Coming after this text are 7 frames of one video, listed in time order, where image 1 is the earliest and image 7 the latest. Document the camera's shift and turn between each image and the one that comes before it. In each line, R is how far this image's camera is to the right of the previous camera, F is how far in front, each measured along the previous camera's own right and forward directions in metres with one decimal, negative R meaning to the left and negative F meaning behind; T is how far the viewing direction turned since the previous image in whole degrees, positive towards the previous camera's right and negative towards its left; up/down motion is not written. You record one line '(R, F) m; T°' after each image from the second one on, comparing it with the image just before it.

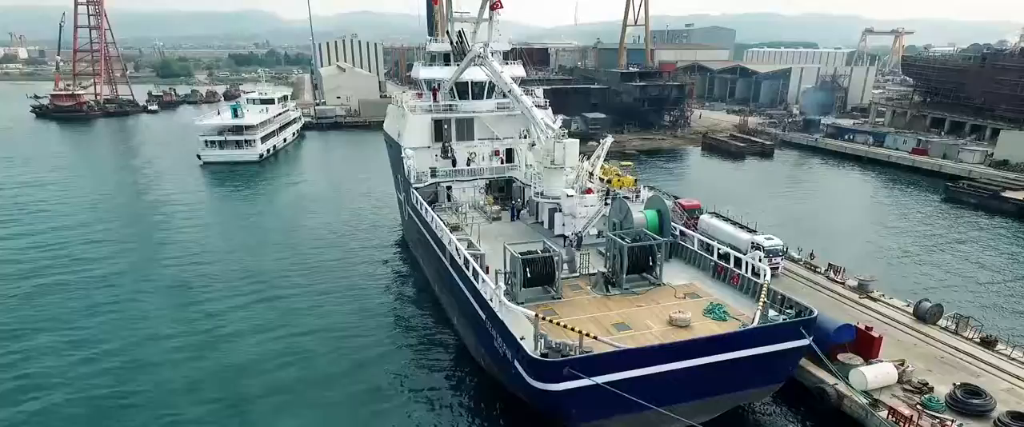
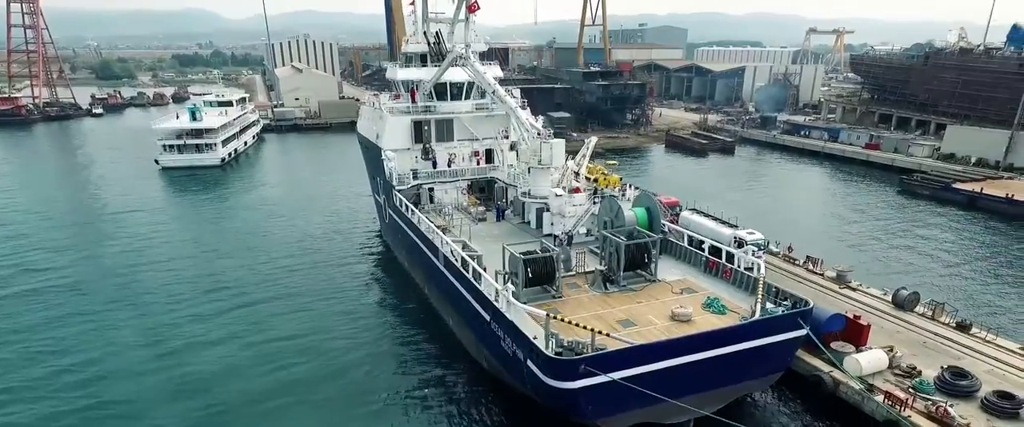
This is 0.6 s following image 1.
(-0.7, +0.1) m; +4°
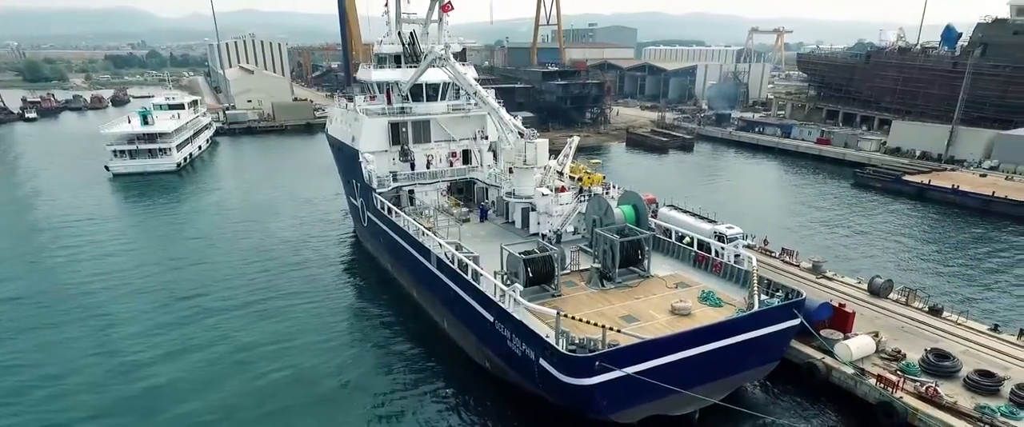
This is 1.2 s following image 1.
(-0.8, +0.1) m; +4°
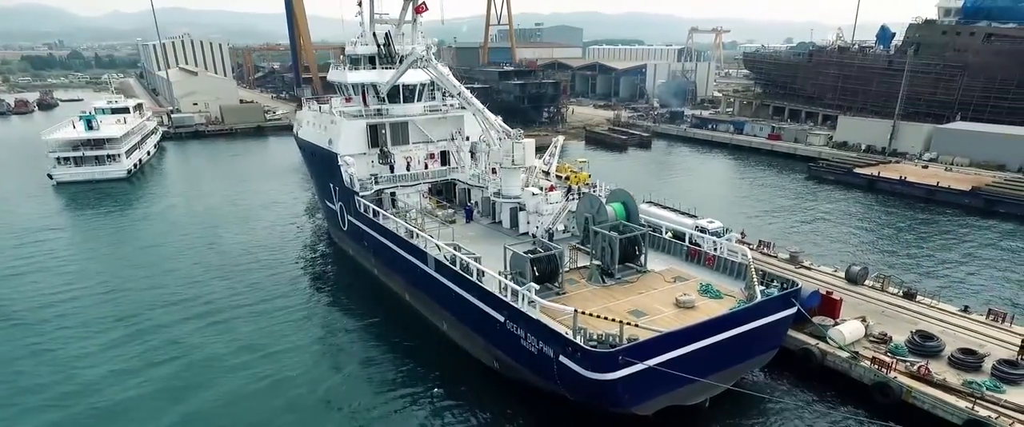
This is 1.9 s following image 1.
(-1.0, 0.0) m; +5°
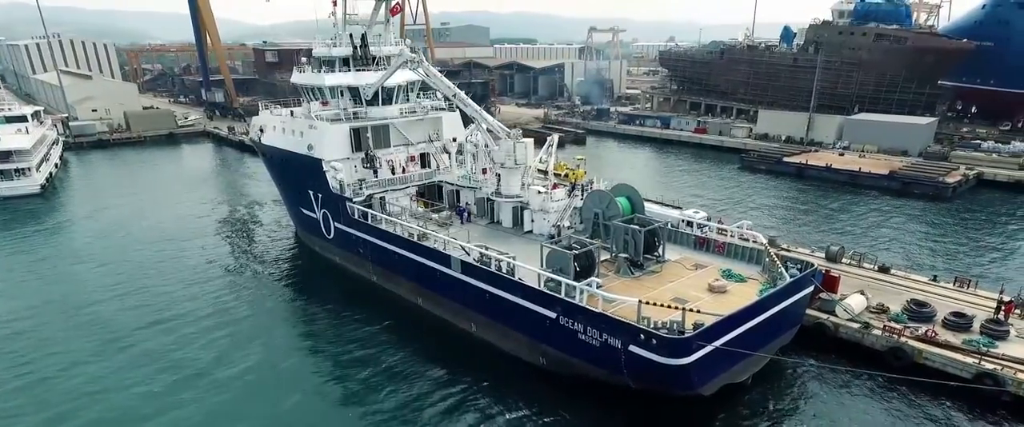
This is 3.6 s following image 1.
(-2.4, 0.0) m; +8°
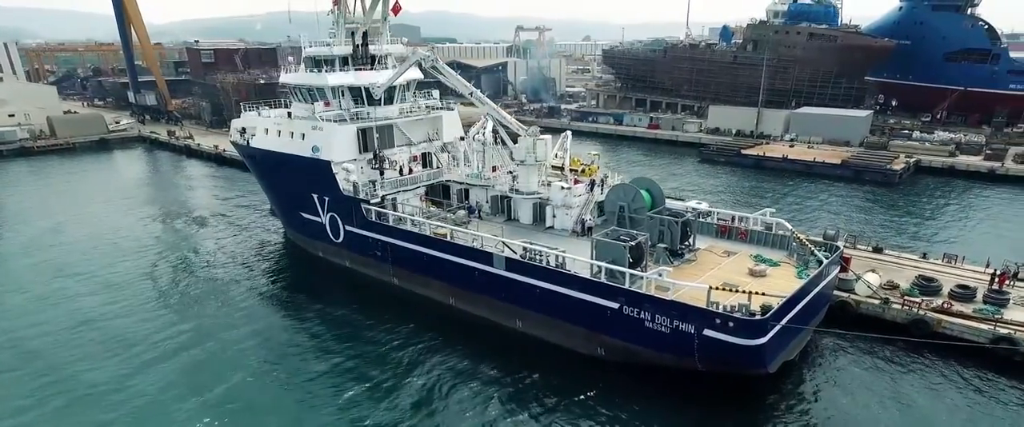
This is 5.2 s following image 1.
(-2.4, -0.1) m; +6°
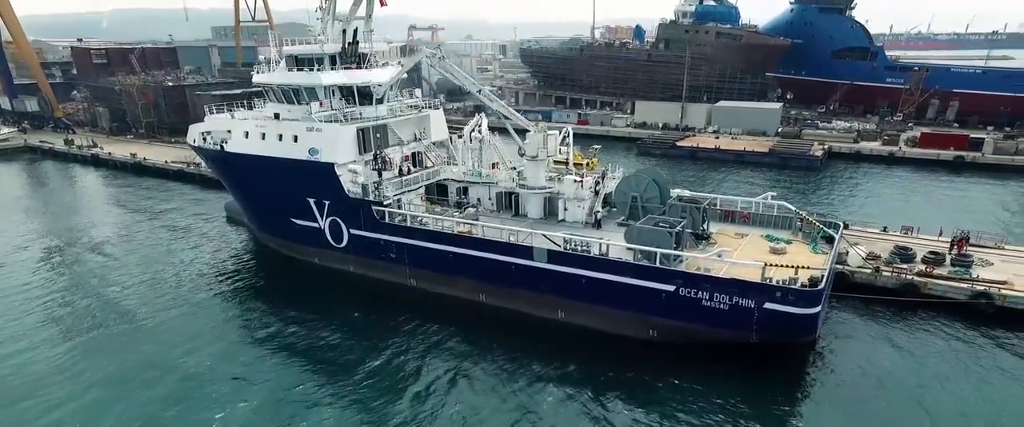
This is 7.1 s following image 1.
(-3.2, -0.1) m; +9°
